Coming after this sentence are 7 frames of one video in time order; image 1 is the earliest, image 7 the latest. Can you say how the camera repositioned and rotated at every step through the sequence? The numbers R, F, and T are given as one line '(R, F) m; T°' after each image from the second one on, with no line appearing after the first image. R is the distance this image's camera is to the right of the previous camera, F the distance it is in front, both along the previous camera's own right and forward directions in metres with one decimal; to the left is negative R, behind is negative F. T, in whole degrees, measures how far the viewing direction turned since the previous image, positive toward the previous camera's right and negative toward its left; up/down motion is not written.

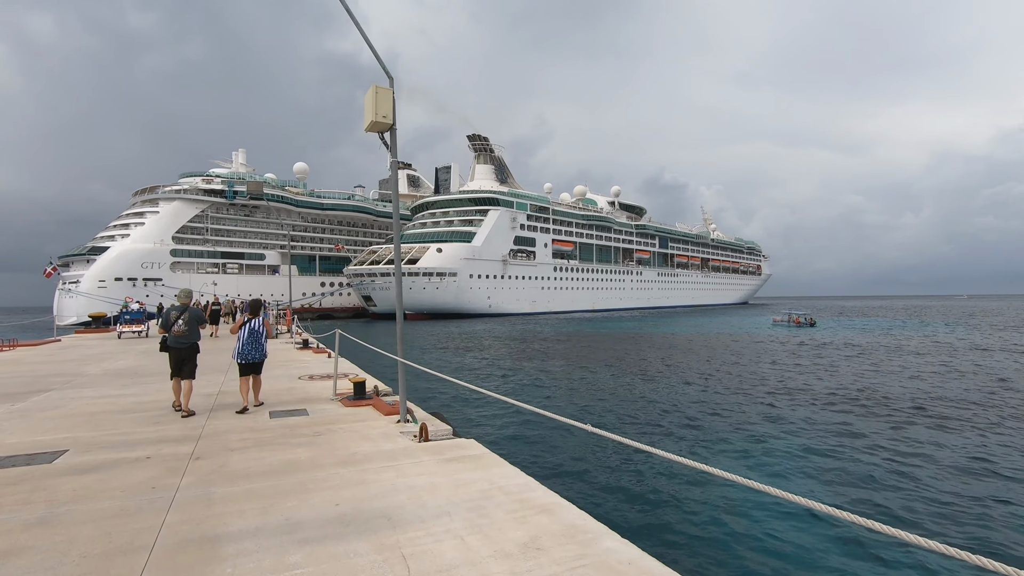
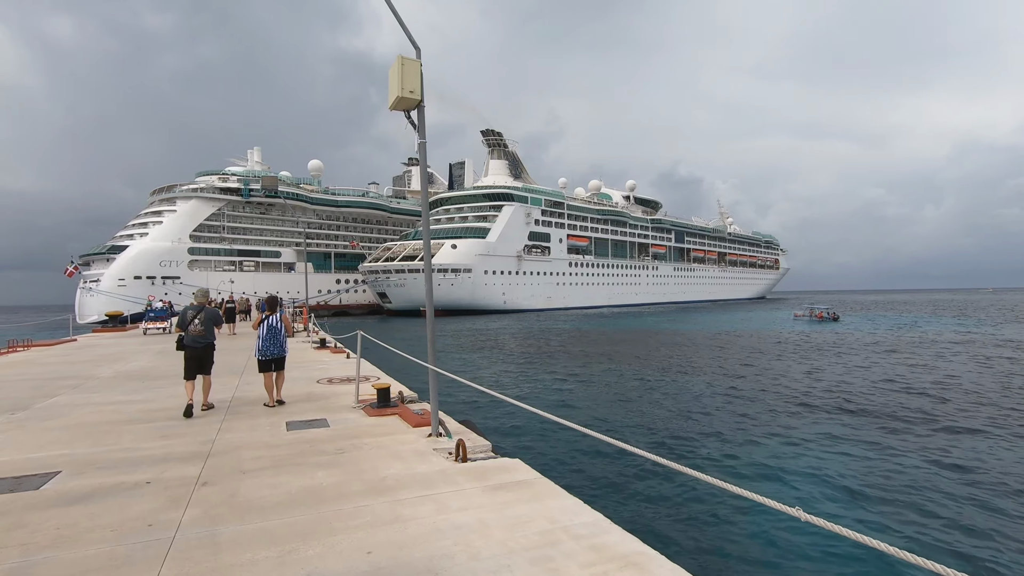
(-0.3, +0.6) m; -1°
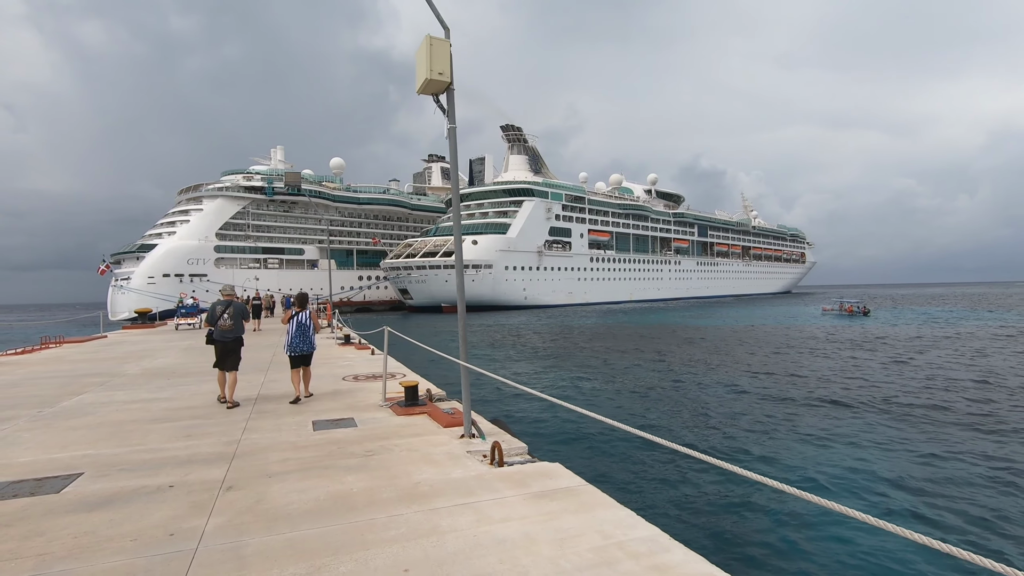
(-0.1, +0.3) m; -2°
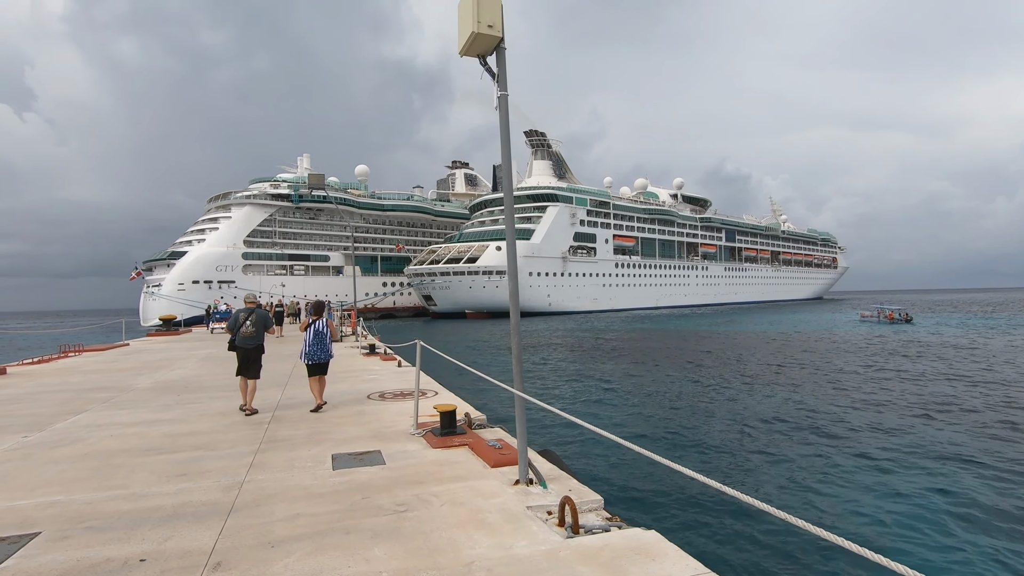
(-0.3, +0.9) m; -2°
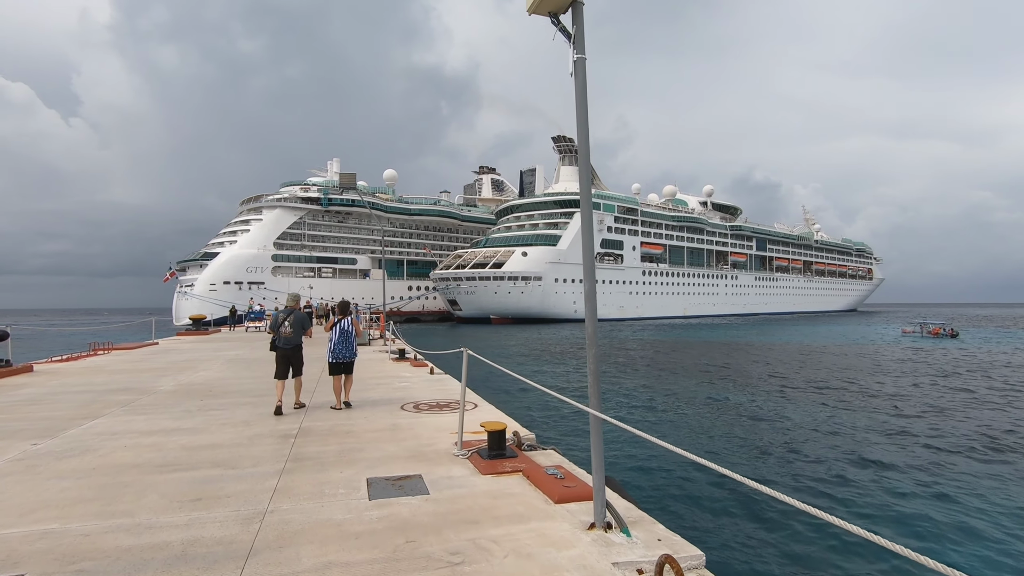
(-0.3, +0.6) m; -3°
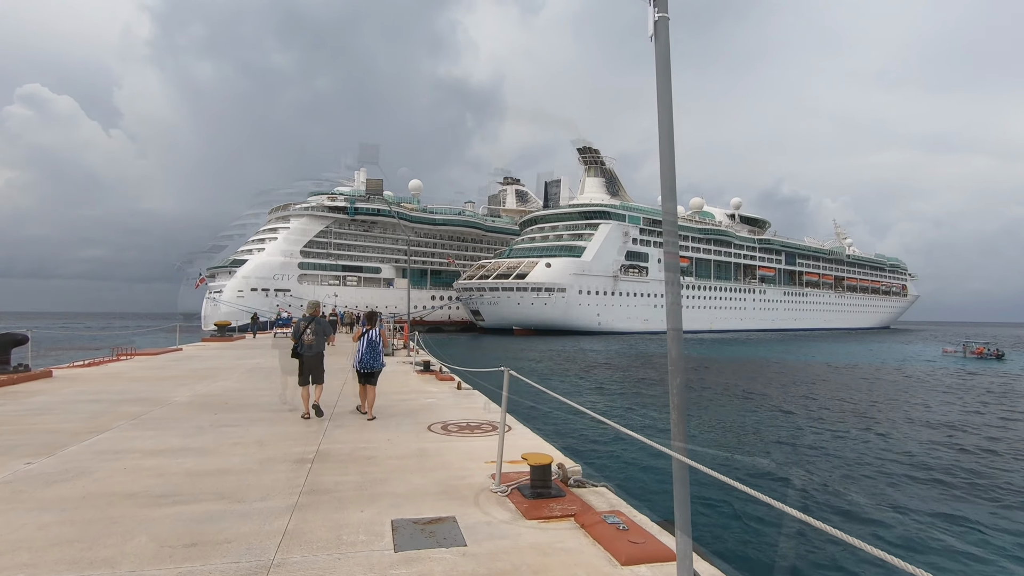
(-0.2, +0.5) m; -2°
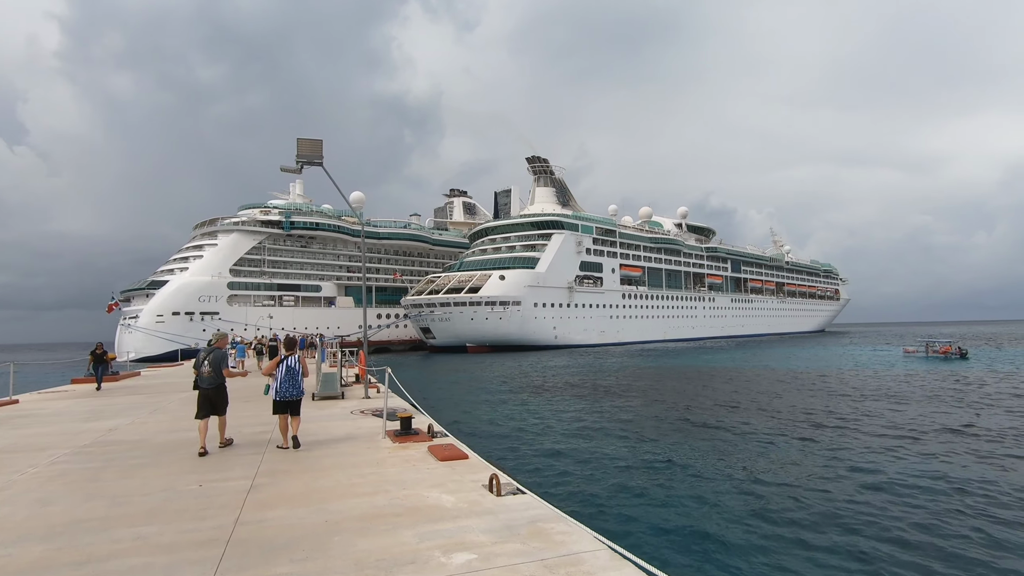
(-1.1, +4.5) m; +6°
